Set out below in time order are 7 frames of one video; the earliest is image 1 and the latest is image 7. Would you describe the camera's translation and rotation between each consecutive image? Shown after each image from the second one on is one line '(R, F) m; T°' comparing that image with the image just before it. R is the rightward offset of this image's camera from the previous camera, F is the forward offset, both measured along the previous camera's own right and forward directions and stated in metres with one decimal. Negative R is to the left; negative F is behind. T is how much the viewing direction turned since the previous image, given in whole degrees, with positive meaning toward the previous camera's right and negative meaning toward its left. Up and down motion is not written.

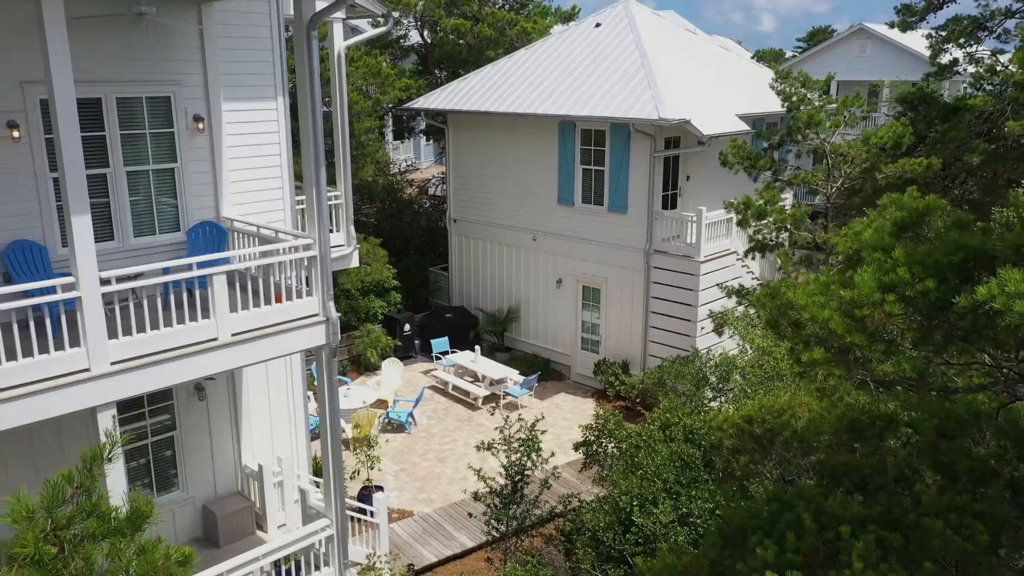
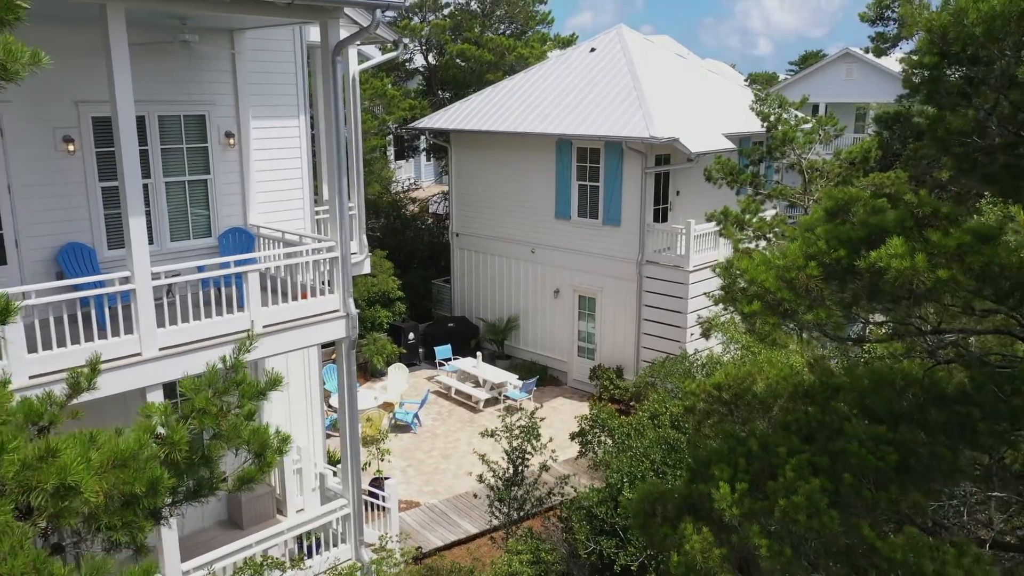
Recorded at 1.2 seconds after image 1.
(-0.1, -0.9) m; 0°
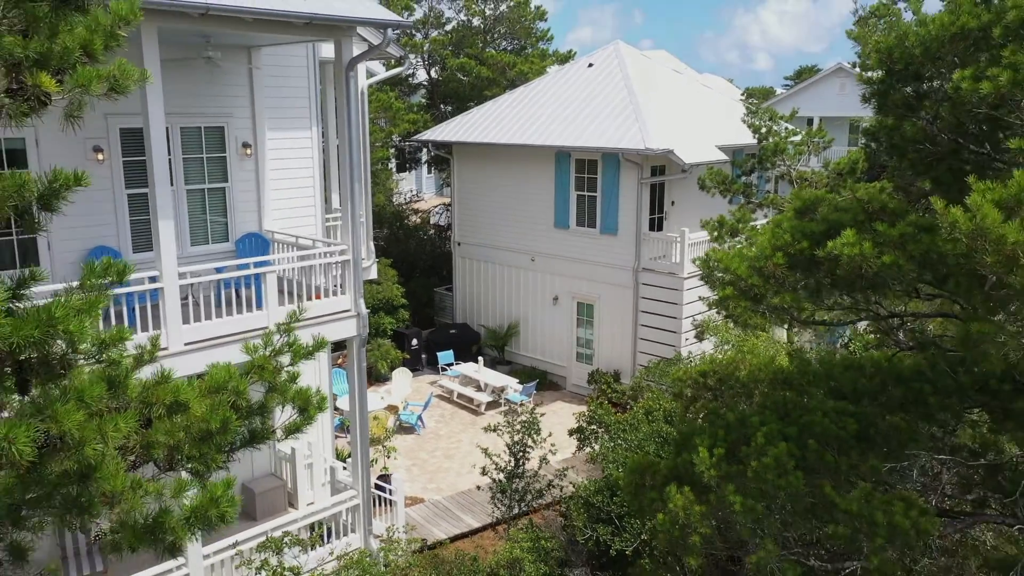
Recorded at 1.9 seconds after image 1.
(0.0, -0.6) m; 0°
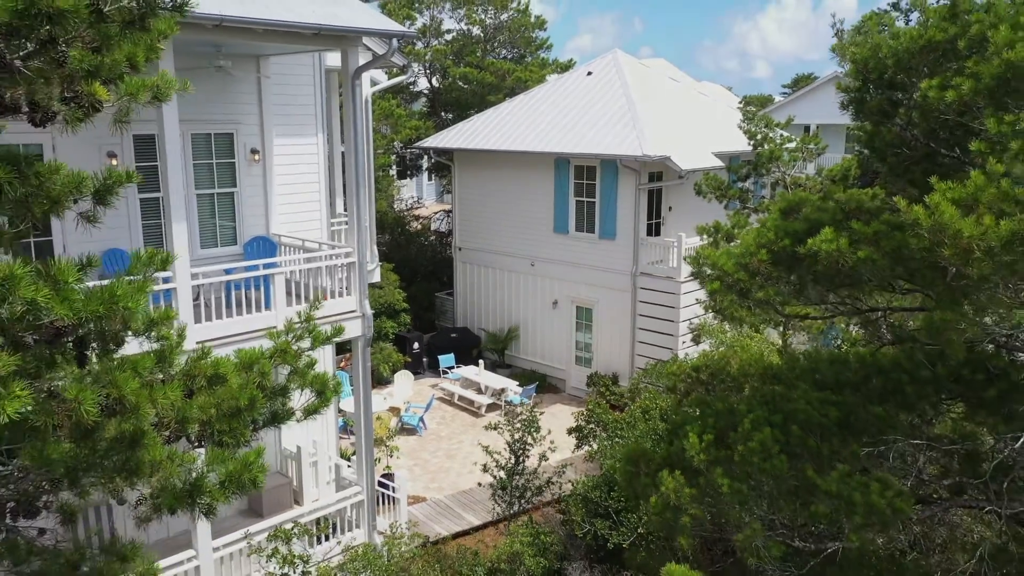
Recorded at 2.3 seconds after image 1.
(0.0, -0.3) m; 0°
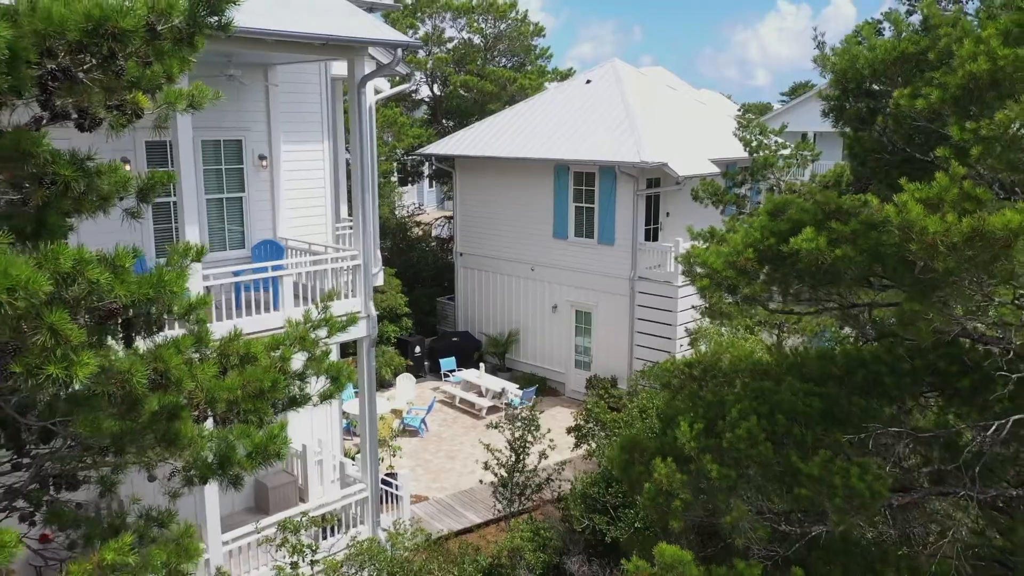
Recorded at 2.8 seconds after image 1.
(0.0, -0.3) m; 0°
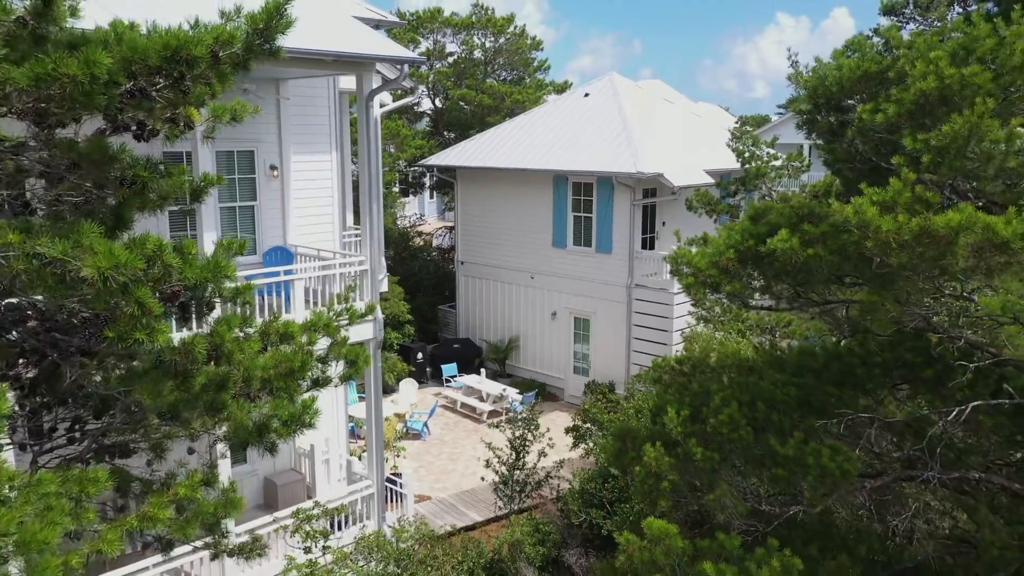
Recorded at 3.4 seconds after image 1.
(0.0, -0.5) m; 0°
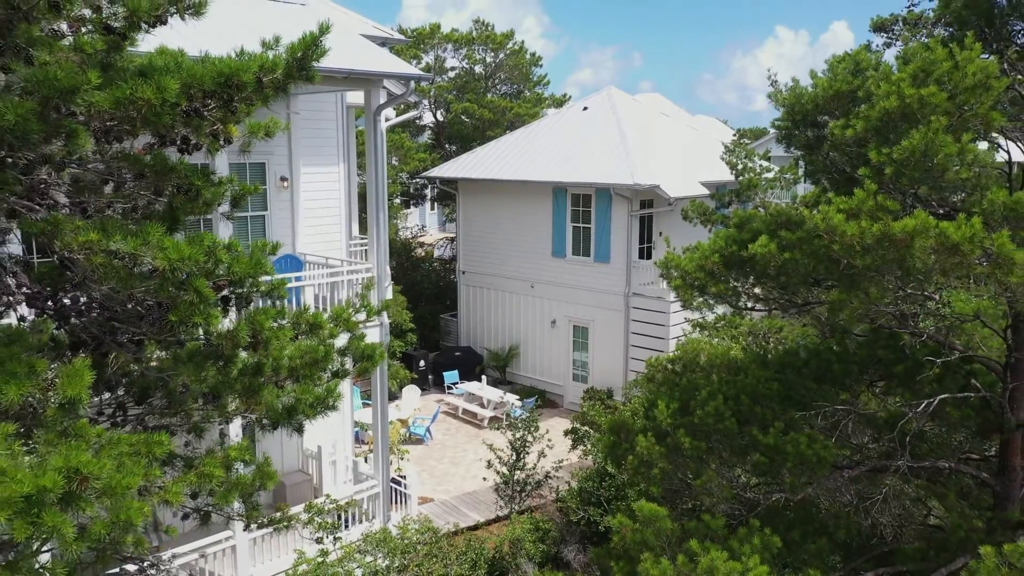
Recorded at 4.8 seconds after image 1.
(0.0, -0.5) m; 0°
